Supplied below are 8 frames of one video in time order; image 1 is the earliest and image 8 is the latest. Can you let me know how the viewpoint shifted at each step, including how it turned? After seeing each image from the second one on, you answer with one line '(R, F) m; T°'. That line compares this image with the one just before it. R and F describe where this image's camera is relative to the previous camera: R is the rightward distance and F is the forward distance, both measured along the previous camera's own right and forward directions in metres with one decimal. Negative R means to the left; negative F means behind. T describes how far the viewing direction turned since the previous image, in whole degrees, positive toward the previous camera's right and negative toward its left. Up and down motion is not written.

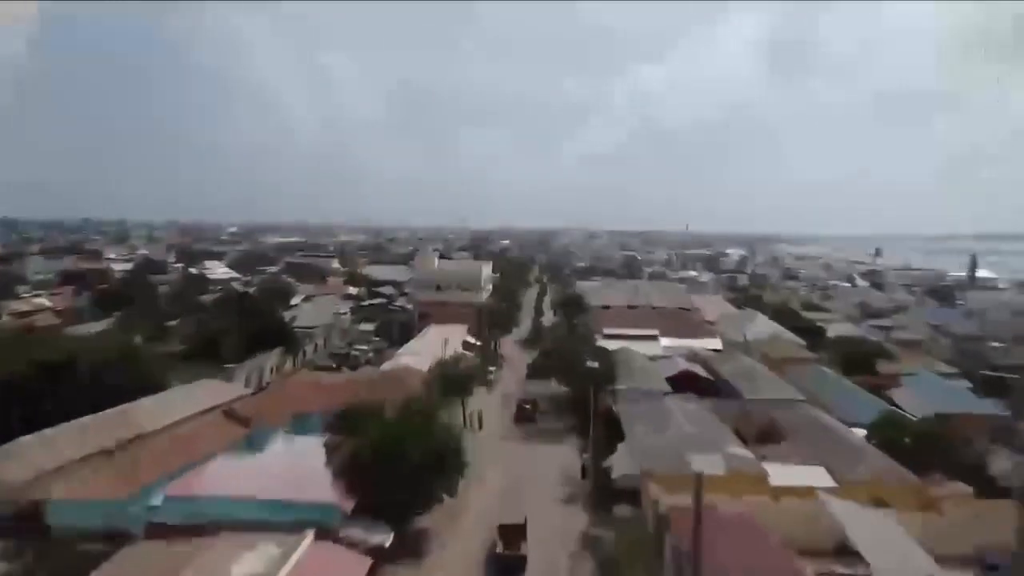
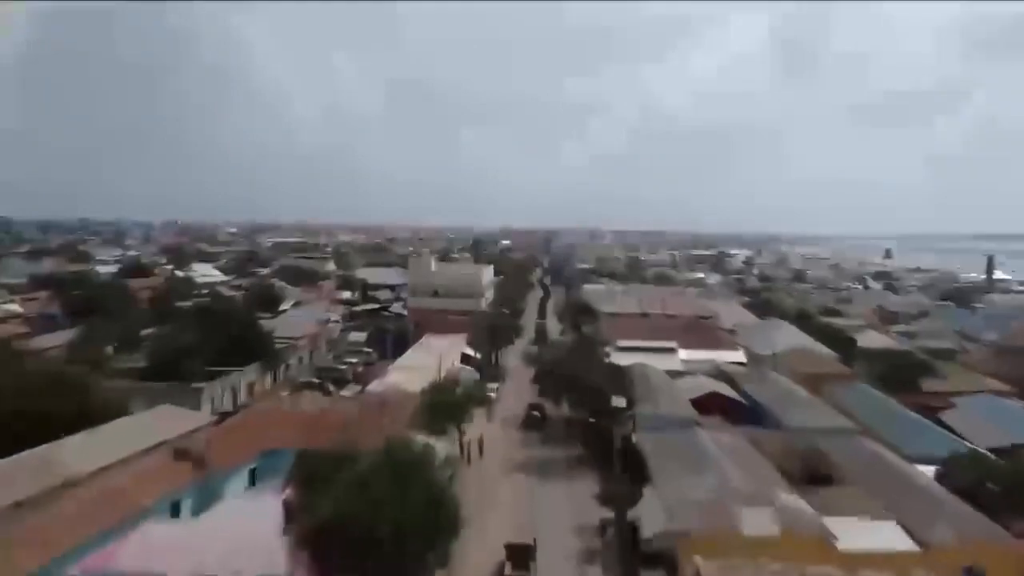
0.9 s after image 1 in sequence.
(0.0, +1.0) m; 0°
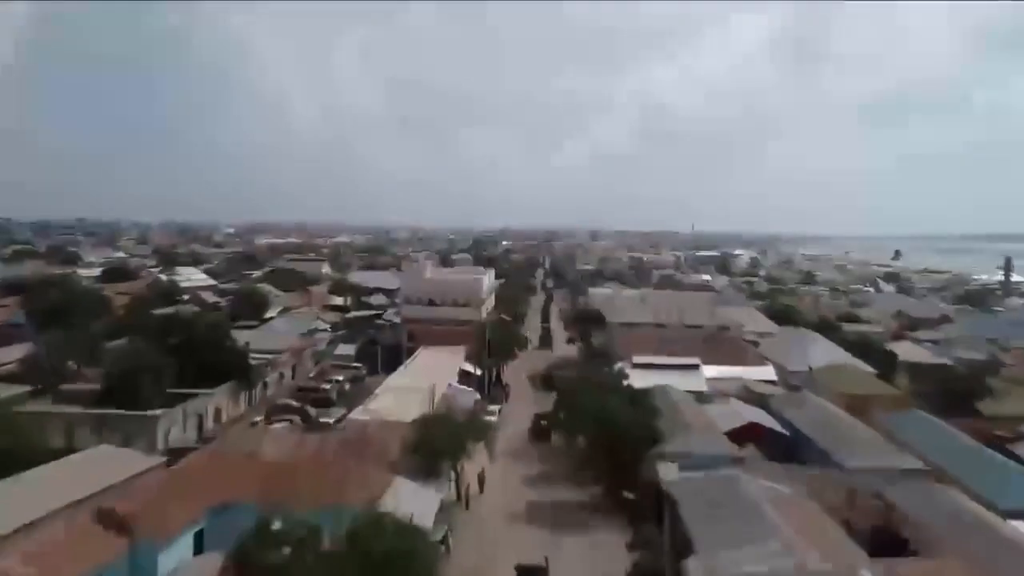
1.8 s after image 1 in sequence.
(0.0, +1.0) m; 0°
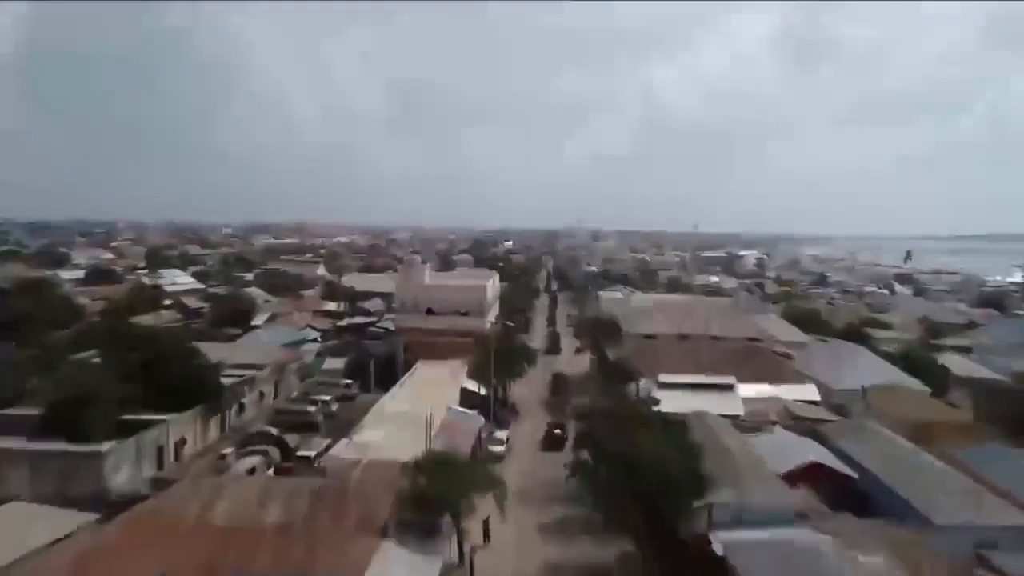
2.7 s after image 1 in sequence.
(-0.1, +1.0) m; 0°
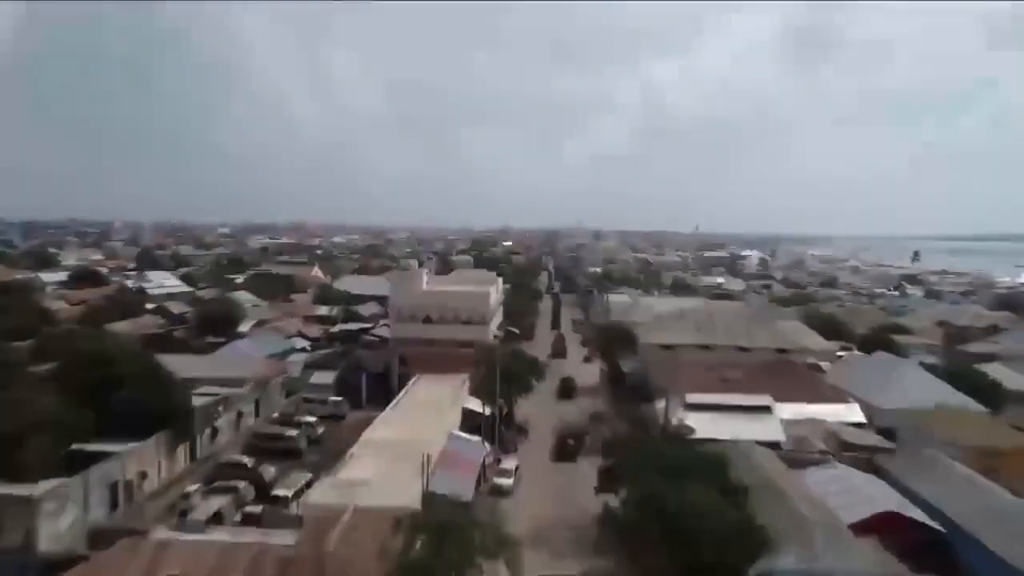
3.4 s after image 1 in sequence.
(-0.1, +0.9) m; 0°
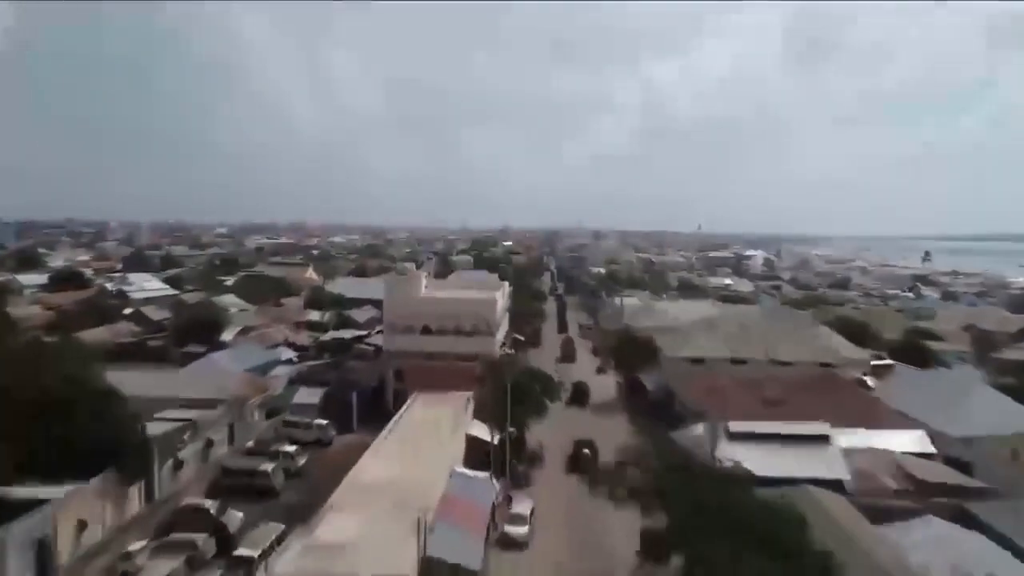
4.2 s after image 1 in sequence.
(-0.1, +1.0) m; 0°
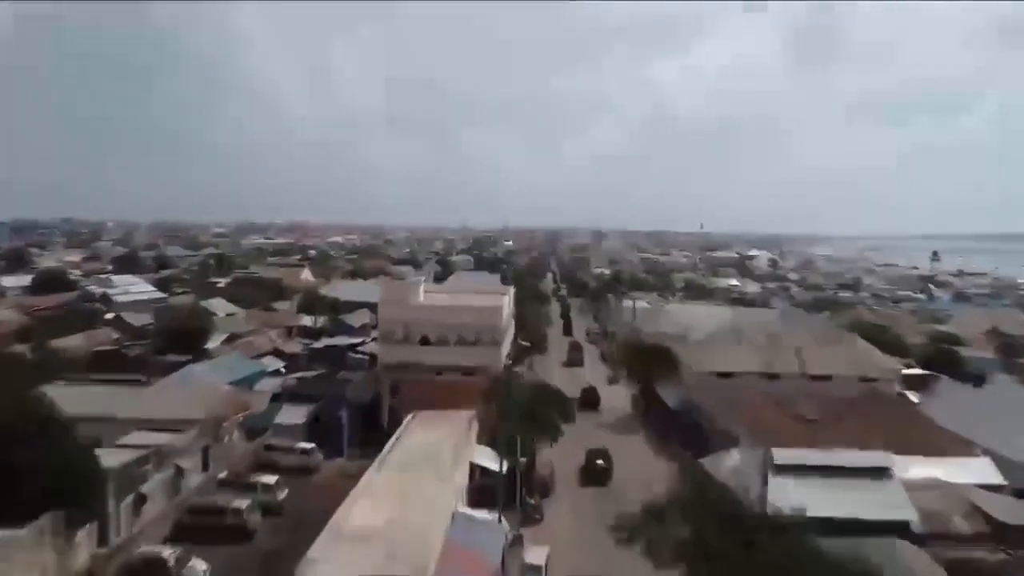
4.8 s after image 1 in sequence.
(-0.1, +0.7) m; 0°
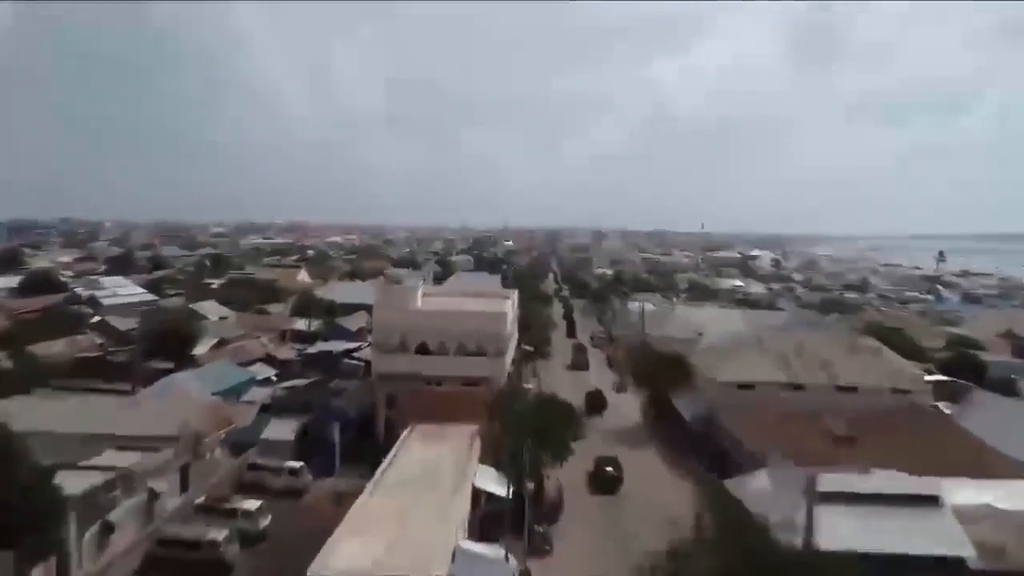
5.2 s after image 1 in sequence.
(0.0, +0.5) m; 0°
